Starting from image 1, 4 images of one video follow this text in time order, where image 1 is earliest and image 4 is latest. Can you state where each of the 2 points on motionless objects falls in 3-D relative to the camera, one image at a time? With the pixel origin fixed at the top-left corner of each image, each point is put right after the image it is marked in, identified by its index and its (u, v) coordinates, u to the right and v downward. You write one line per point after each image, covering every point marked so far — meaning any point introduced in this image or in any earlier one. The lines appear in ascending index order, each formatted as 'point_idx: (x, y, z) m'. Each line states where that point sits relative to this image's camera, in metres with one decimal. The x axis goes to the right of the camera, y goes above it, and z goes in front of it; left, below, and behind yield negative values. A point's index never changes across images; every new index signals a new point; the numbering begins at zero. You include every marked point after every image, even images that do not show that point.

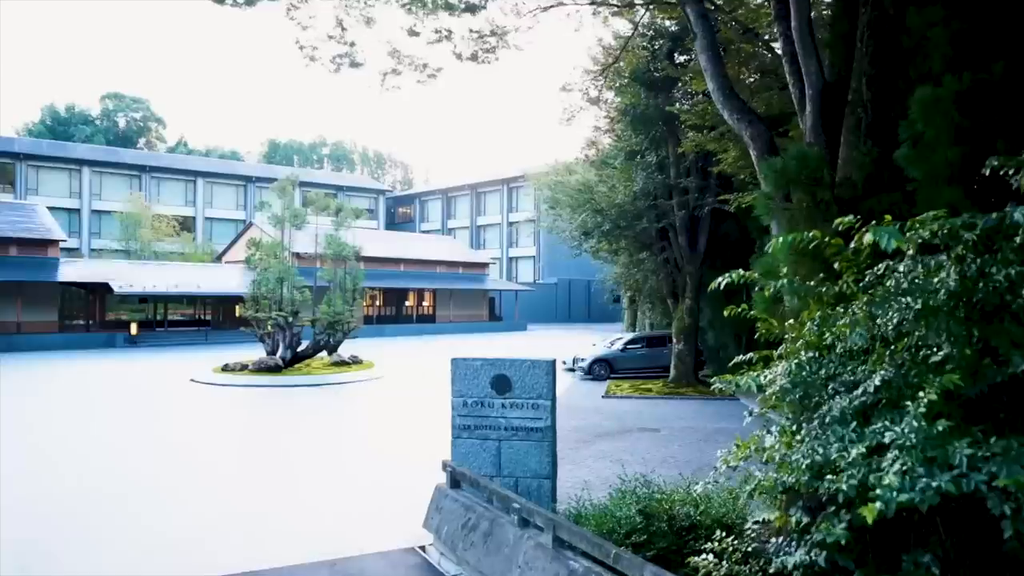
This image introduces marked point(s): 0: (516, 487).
0: (0.0, -1.8, +6.9) m
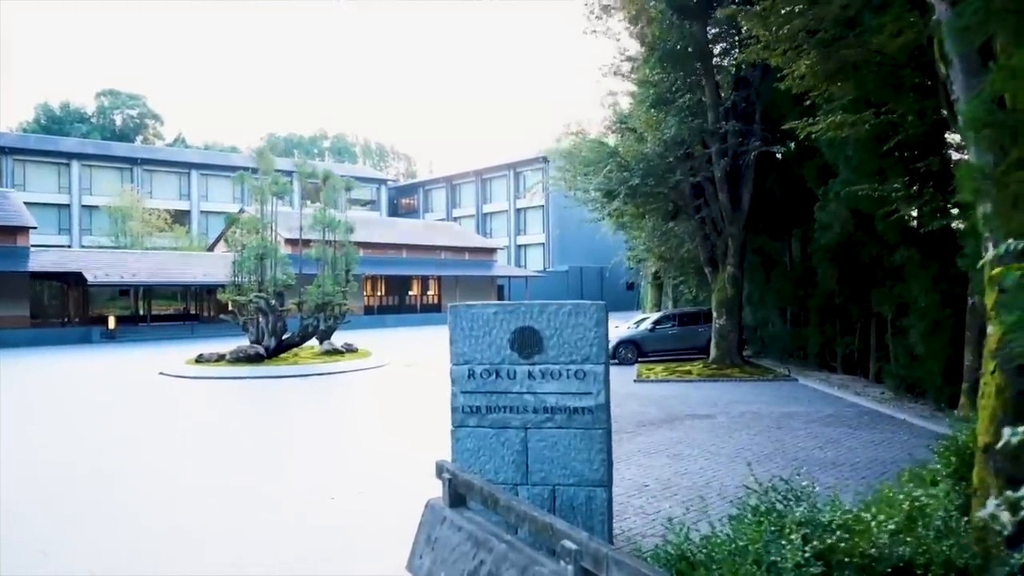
0: (+0.2, -1.3, +4.5) m
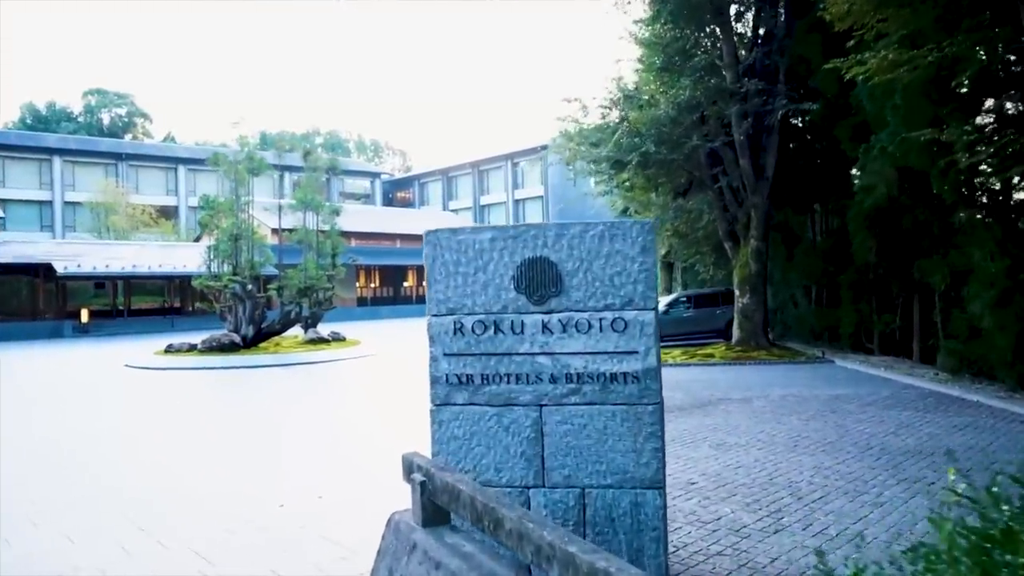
0: (+0.3, -0.9, +3.1) m
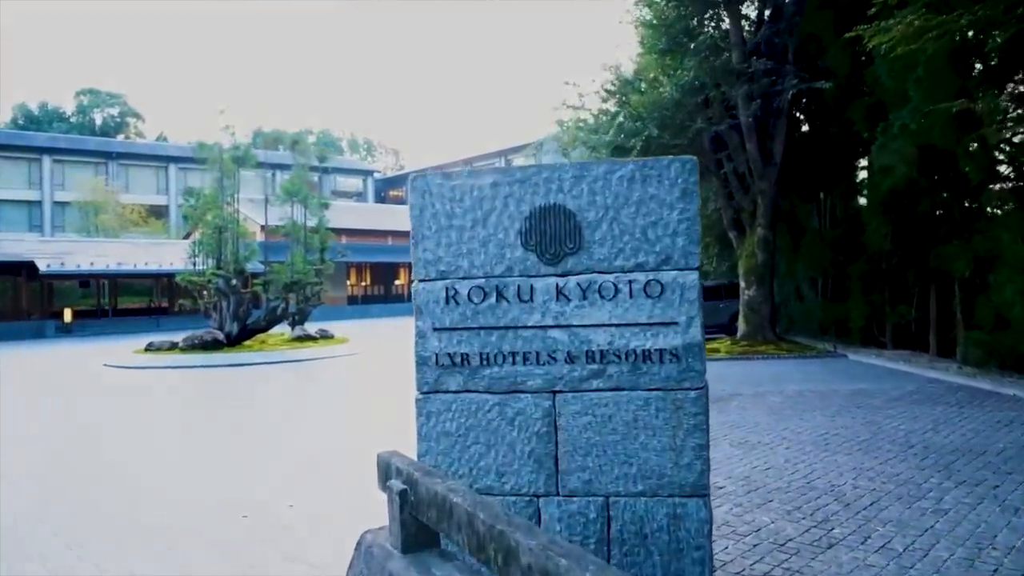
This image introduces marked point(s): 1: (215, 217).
0: (+0.3, -0.8, +2.5) m
1: (-6.7, +1.6, +17.6) m
